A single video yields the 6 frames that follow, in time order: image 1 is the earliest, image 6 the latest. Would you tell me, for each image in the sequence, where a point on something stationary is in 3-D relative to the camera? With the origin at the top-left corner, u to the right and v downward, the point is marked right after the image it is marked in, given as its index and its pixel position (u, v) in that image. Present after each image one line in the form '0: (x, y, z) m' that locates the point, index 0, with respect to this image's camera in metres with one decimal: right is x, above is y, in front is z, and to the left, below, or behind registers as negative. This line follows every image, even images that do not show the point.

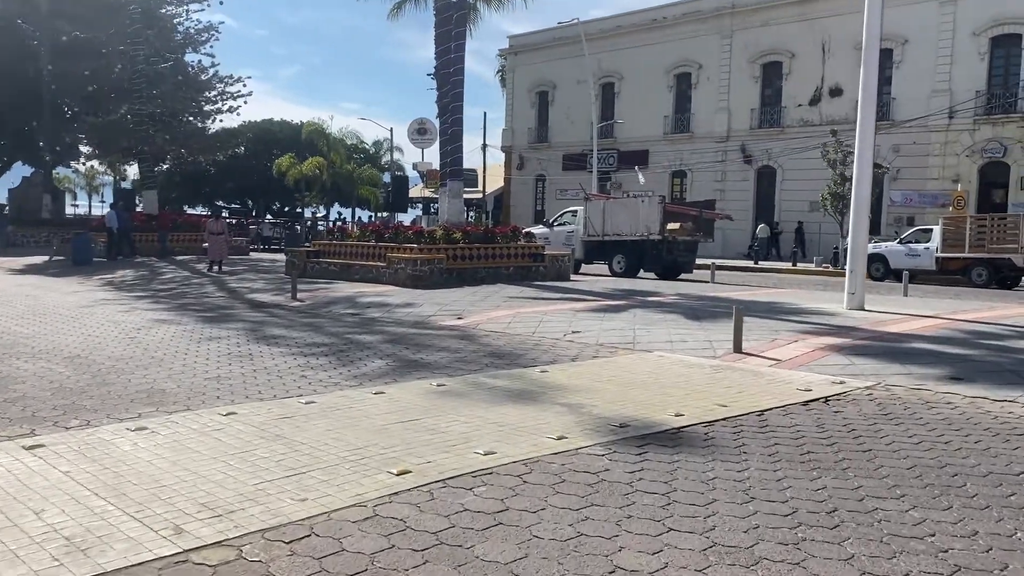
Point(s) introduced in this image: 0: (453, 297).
0: (-1.0, -0.2, +14.4) m
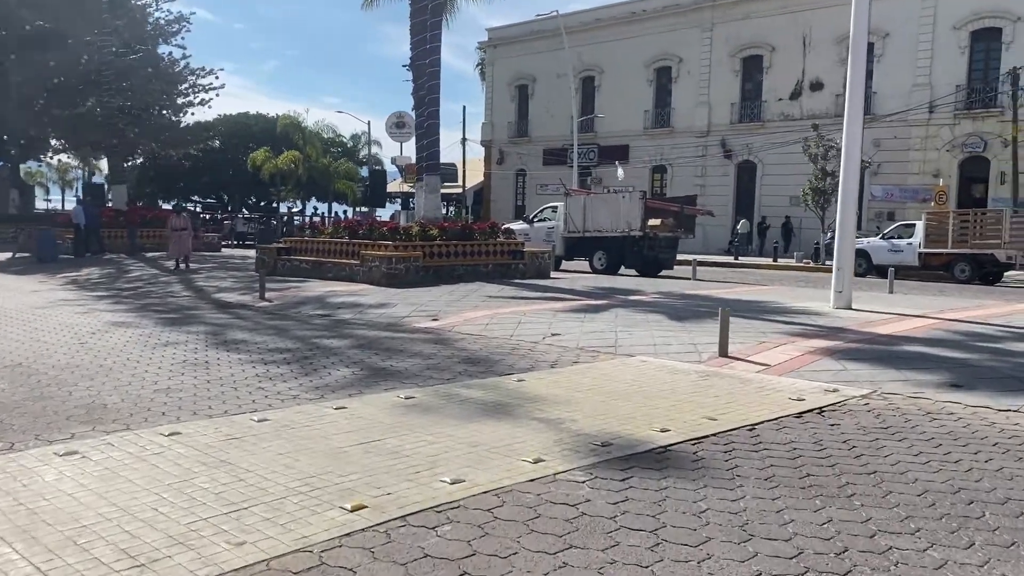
0: (-1.3, -0.1, +13.9) m
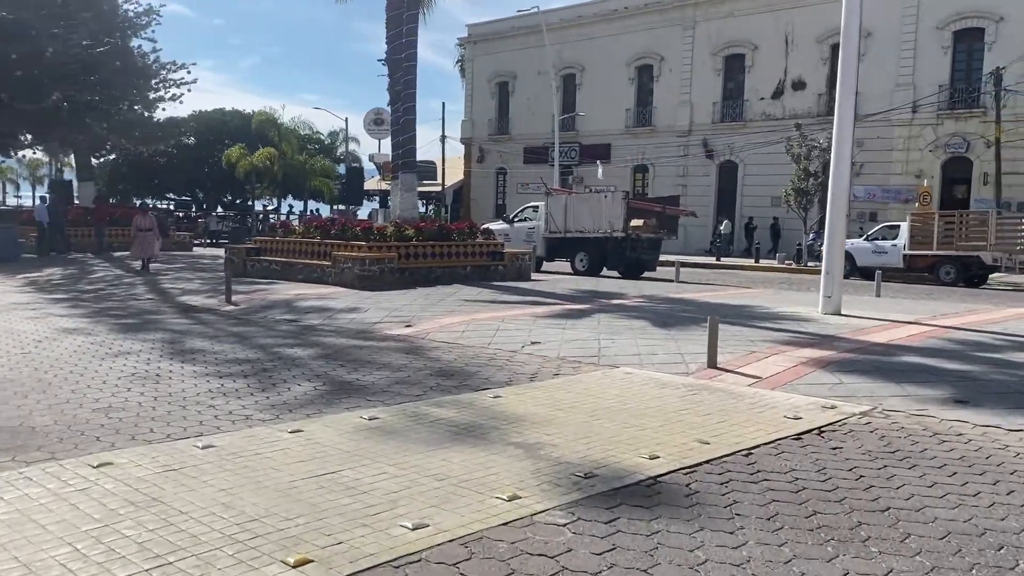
0: (-1.7, -0.2, +13.3) m
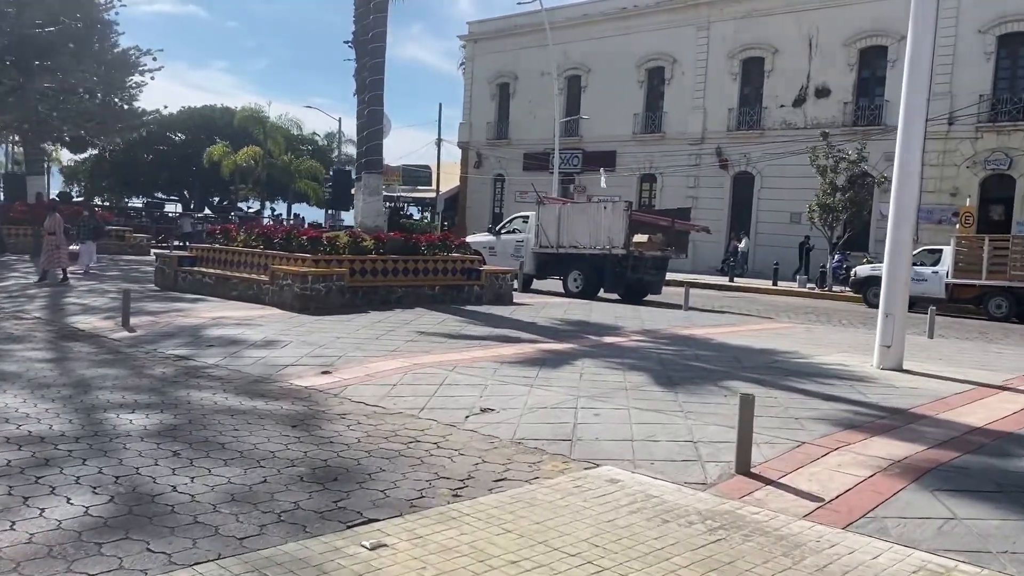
0: (-2.1, -0.5, +10.5) m
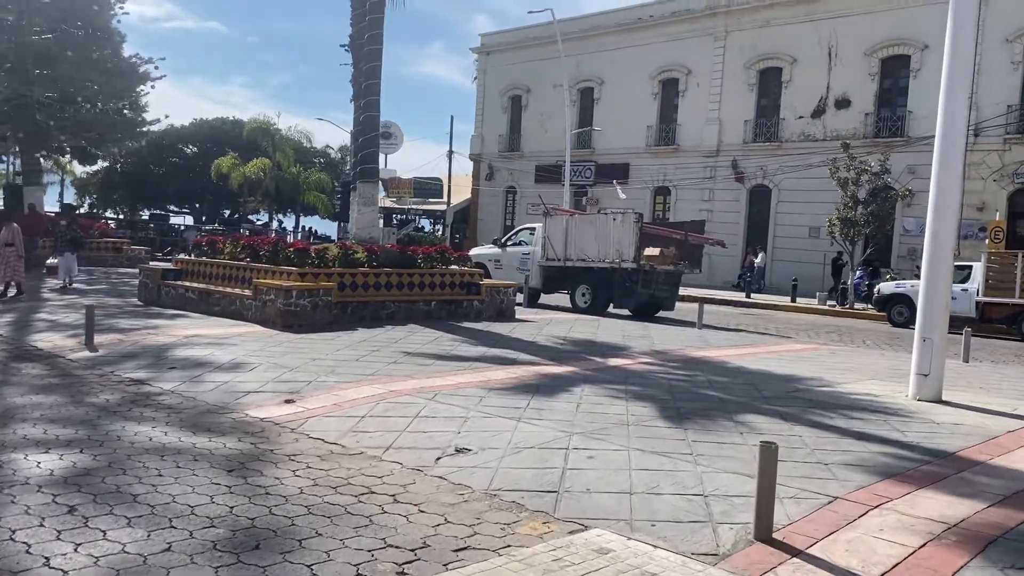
0: (-2.2, -0.7, +9.6) m
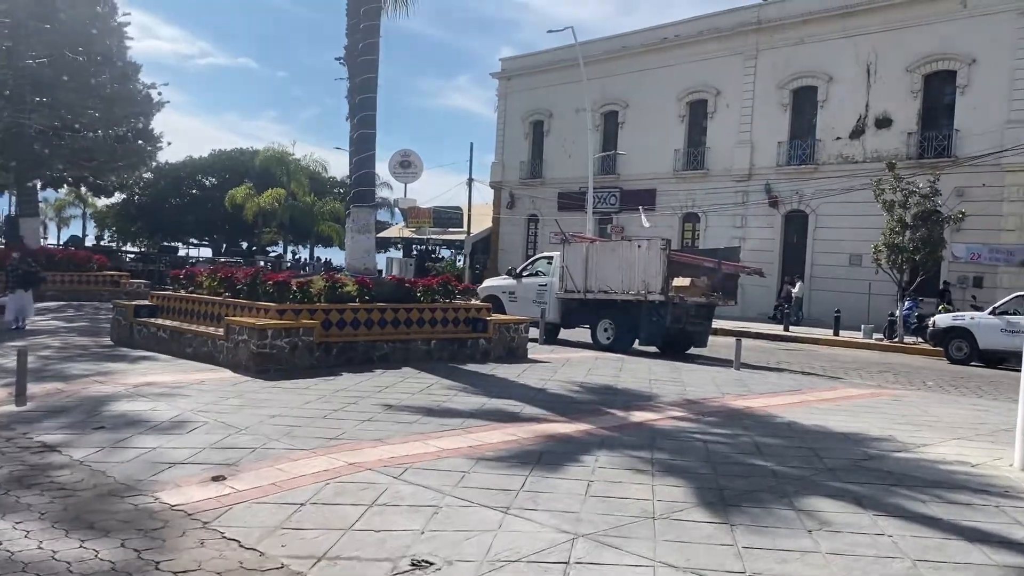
0: (-2.1, -1.1, +8.0) m
